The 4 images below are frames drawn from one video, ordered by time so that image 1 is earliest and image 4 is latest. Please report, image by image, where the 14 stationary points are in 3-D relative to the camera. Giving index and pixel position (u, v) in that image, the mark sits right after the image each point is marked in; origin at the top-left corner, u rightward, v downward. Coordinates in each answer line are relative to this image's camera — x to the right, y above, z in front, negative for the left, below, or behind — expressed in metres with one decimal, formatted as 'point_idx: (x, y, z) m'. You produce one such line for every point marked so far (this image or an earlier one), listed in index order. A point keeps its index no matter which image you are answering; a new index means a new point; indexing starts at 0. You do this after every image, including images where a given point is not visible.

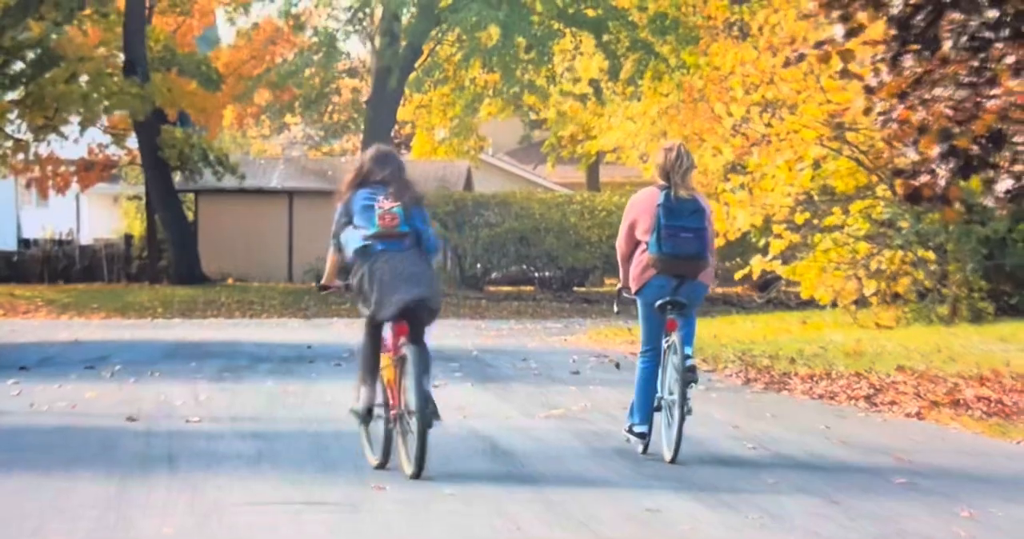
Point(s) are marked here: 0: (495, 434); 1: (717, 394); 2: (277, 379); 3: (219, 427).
0: (-0.1, -0.7, +9.6) m
1: (+1.1, -0.6, +12.3) m
2: (-1.3, -0.6, +13.2) m
3: (-1.2, -0.7, +9.9) m
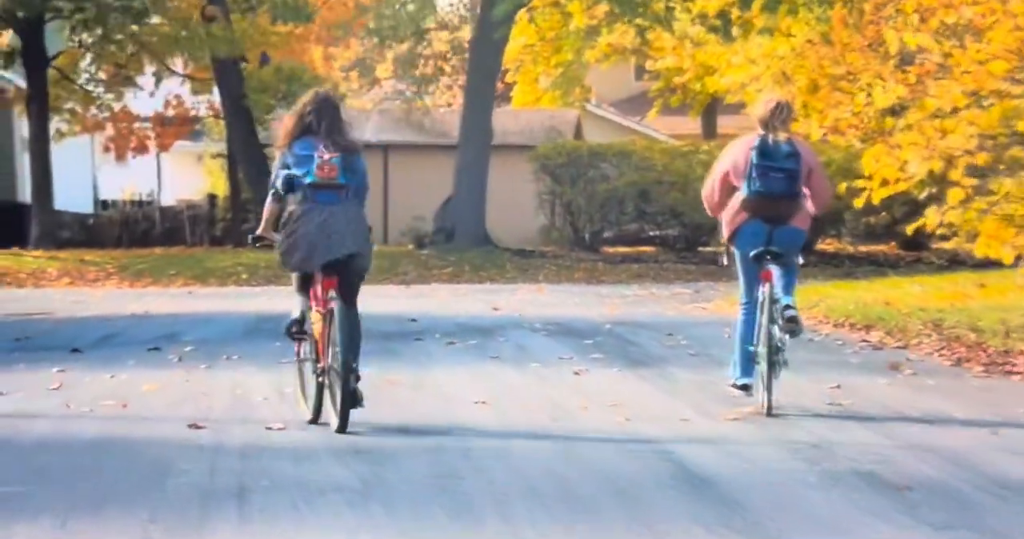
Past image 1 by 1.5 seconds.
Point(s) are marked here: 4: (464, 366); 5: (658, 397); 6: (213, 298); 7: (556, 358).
0: (+0.5, -0.5, +7.2) m
1: (+1.7, -0.5, +9.8) m
2: (-0.6, -0.4, +10.8) m
3: (-0.6, -0.5, +7.5) m
4: (-0.2, -0.4, +10.5) m
5: (+0.5, -0.5, +8.8) m
6: (-2.5, -0.2, +19.7) m
7: (+0.2, -0.4, +10.9) m
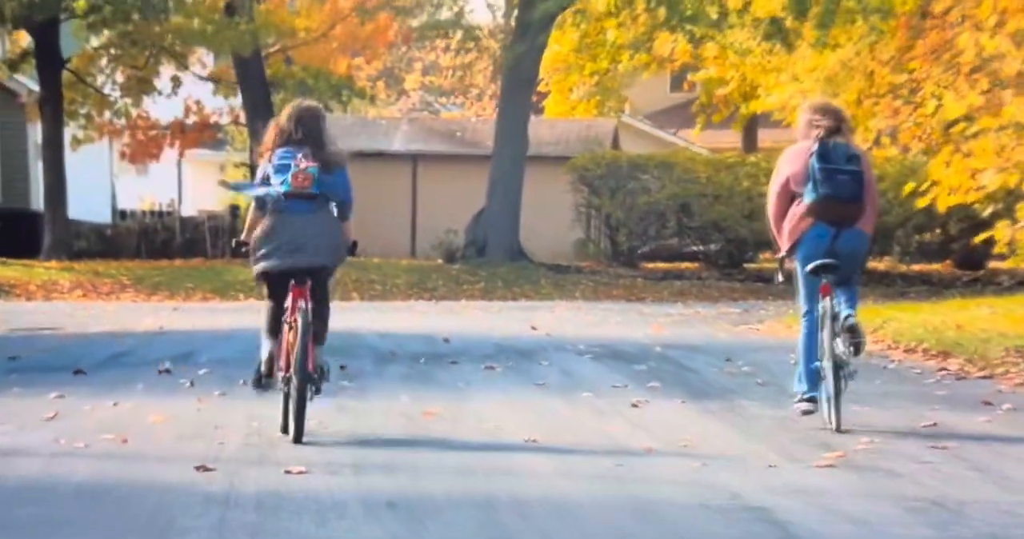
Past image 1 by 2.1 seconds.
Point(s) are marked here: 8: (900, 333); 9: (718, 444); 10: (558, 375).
0: (+0.7, -0.6, +6.1) m
1: (+1.9, -0.5, +8.7) m
2: (-0.4, -0.5, +9.7) m
3: (-0.5, -0.6, +6.4) m
4: (0.0, -0.5, +9.5) m
5: (+0.7, -0.5, +7.7) m
6: (-2.2, -0.3, +18.7) m
7: (+0.4, -0.5, +9.8) m
8: (+2.2, -0.4, +13.7) m
9: (+0.6, -0.5, +7.4) m
10: (+0.2, -0.5, +10.6) m
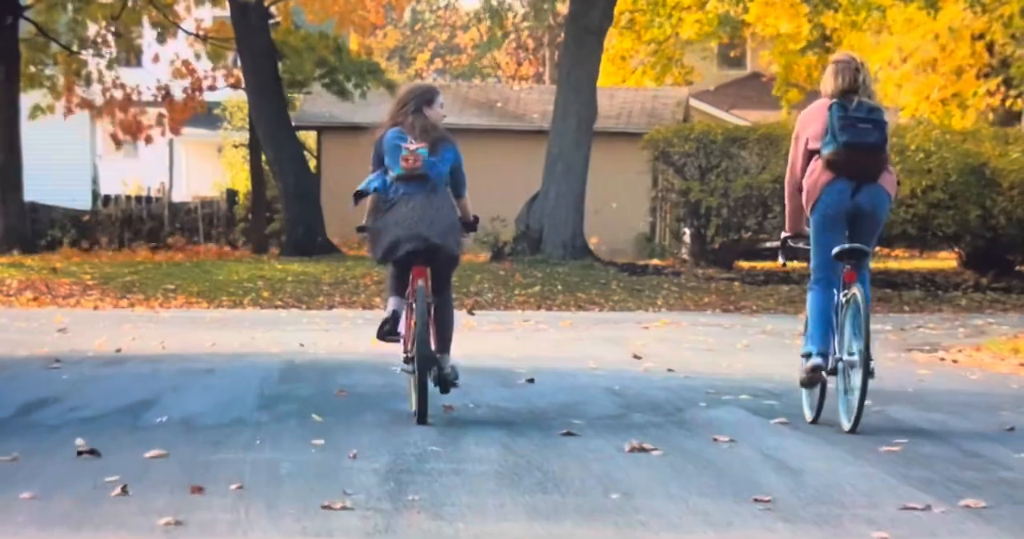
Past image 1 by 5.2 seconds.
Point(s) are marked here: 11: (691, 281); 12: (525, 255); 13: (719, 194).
0: (+1.1, -0.6, +1.5) m
1: (+2.4, -0.6, +4.2) m
2: (0.0, -0.5, +5.2) m
3: (0.0, -0.6, +1.8) m
4: (+0.4, -0.5, +4.9) m
5: (+1.2, -0.6, +3.1) m
6: (-1.7, -0.3, +14.1) m
7: (+0.9, -0.5, +5.3) m
8: (+2.7, -0.4, +9.1) m
9: (+1.1, -0.6, +2.9) m
10: (+0.7, -0.5, +6.1) m
11: (+1.3, -0.1, +17.7) m
12: (+0.1, +0.1, +19.2) m
13: (+1.6, +0.6, +18.2) m
